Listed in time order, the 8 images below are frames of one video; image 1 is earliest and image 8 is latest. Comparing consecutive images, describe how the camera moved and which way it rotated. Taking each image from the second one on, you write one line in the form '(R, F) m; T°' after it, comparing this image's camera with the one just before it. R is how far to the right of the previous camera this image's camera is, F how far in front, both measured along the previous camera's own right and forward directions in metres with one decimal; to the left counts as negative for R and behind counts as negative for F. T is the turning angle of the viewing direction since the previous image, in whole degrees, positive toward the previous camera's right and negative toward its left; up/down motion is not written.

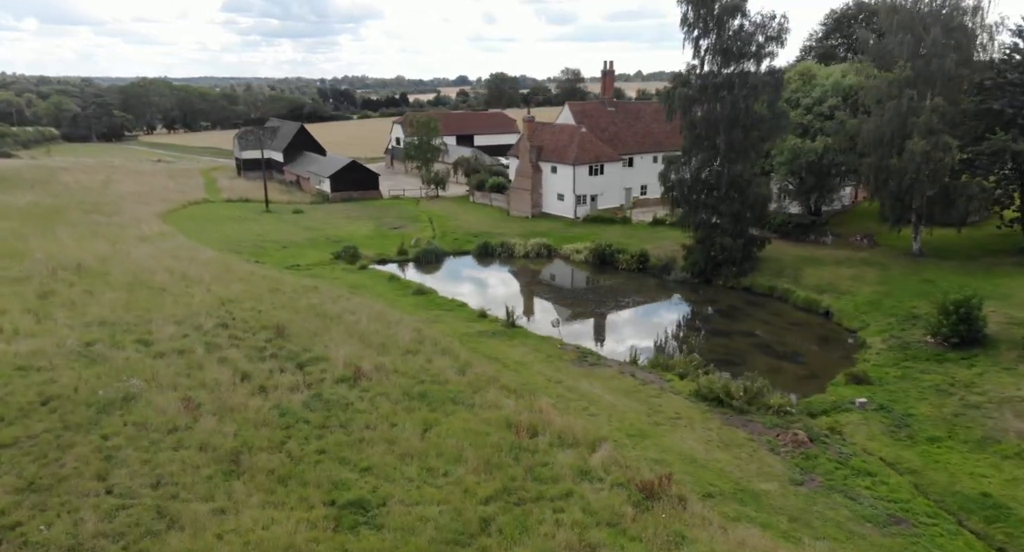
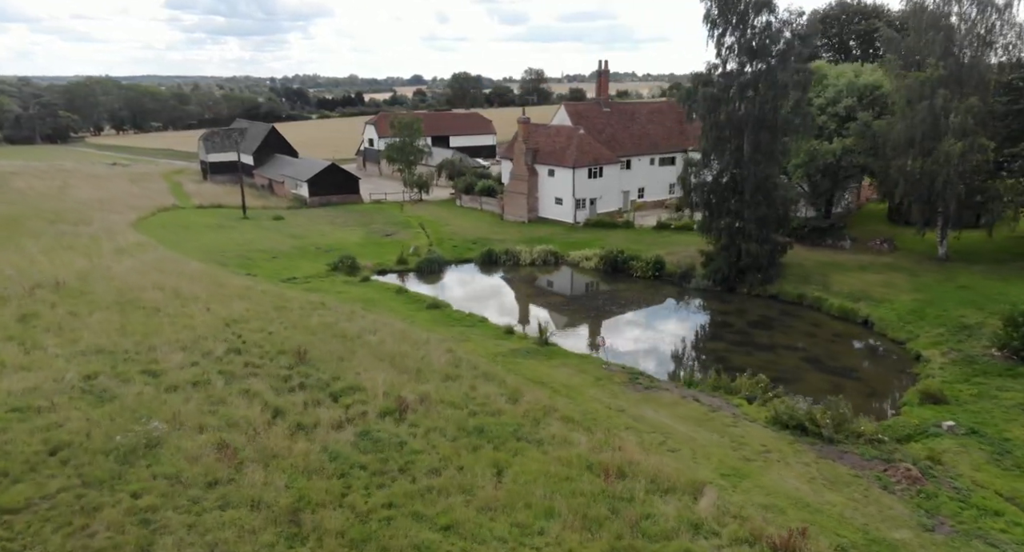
(-2.2, +1.7) m; +3°
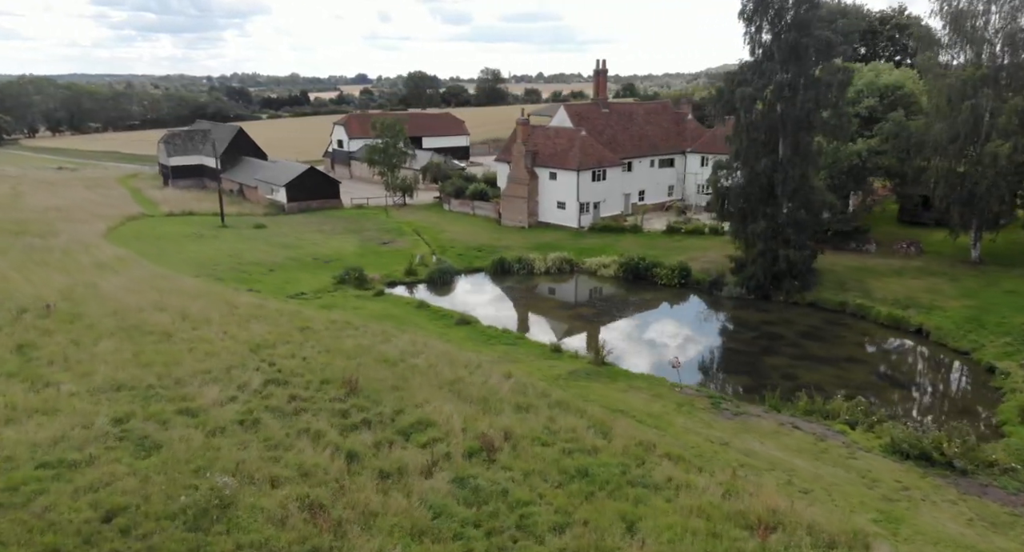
(-2.9, +1.8) m; +3°
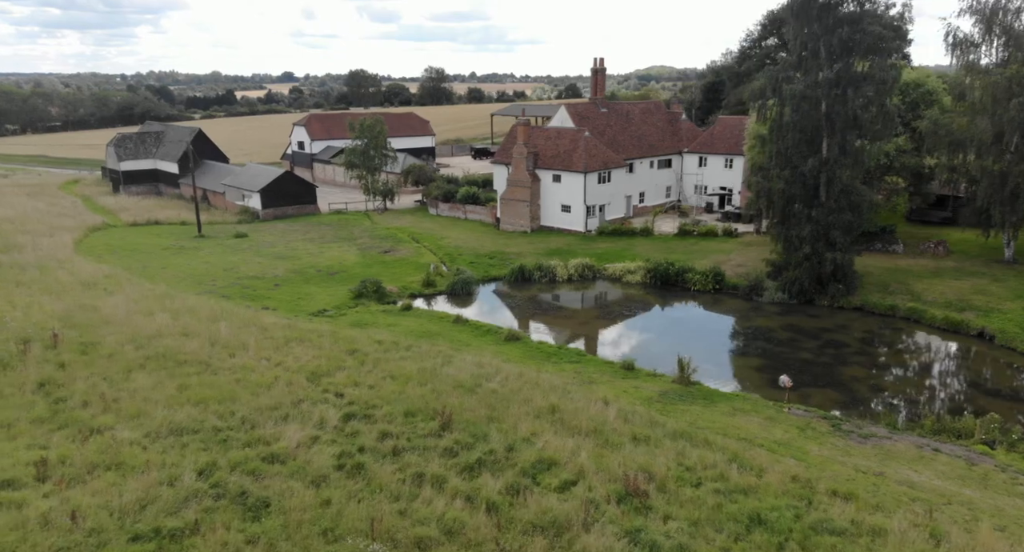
(-3.7, +1.7) m; +4°
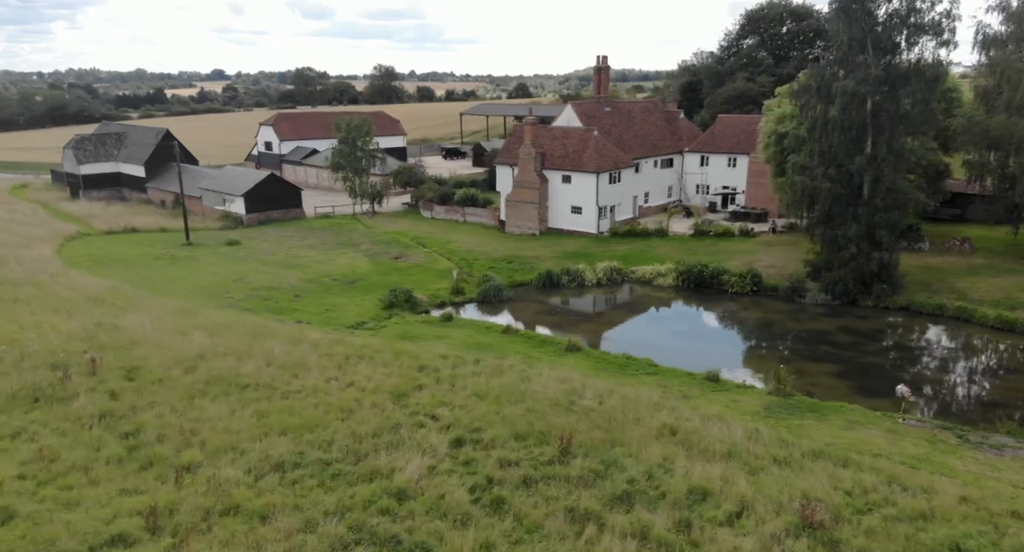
(-3.6, +1.3) m; +4°
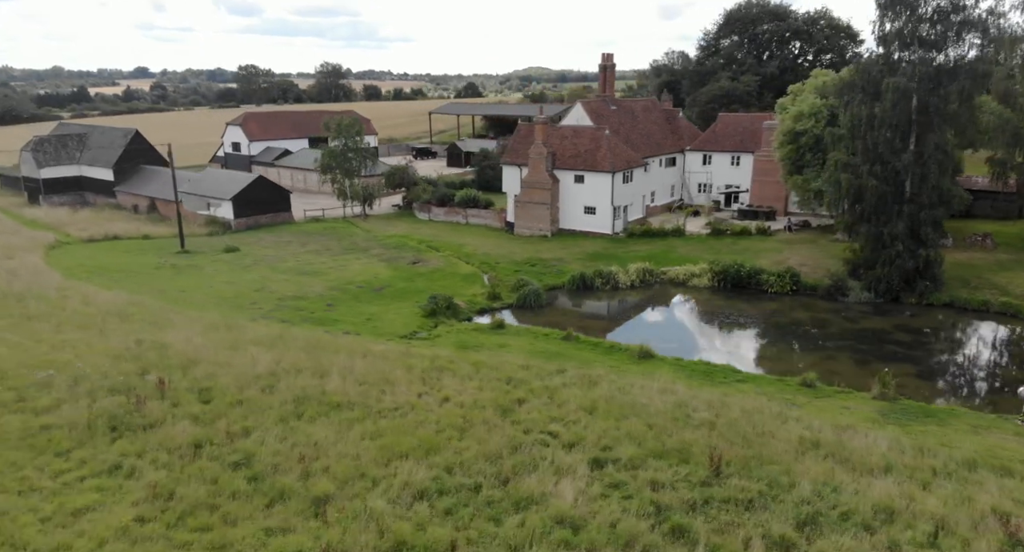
(-3.8, +1.0) m; +4°
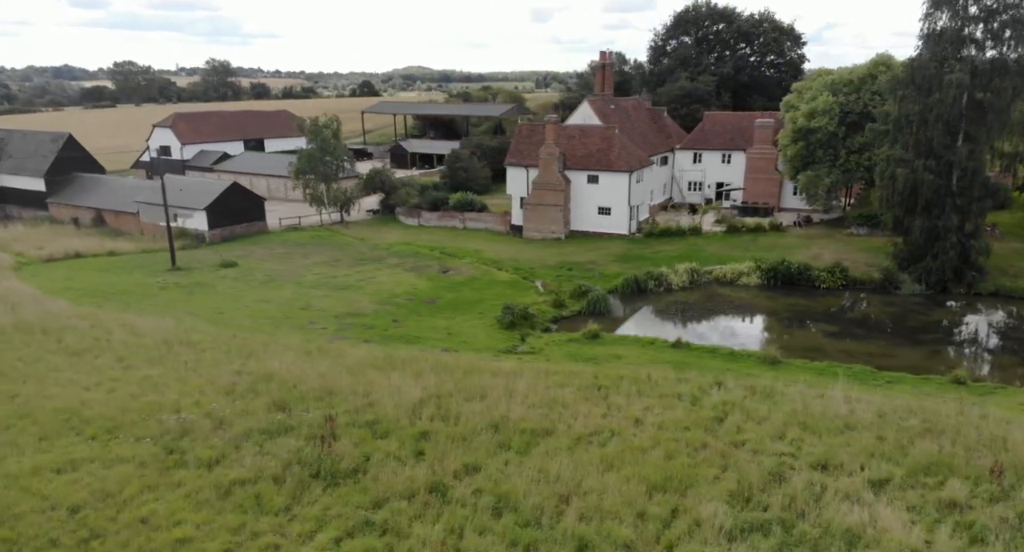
(-6.8, +1.7) m; +8°
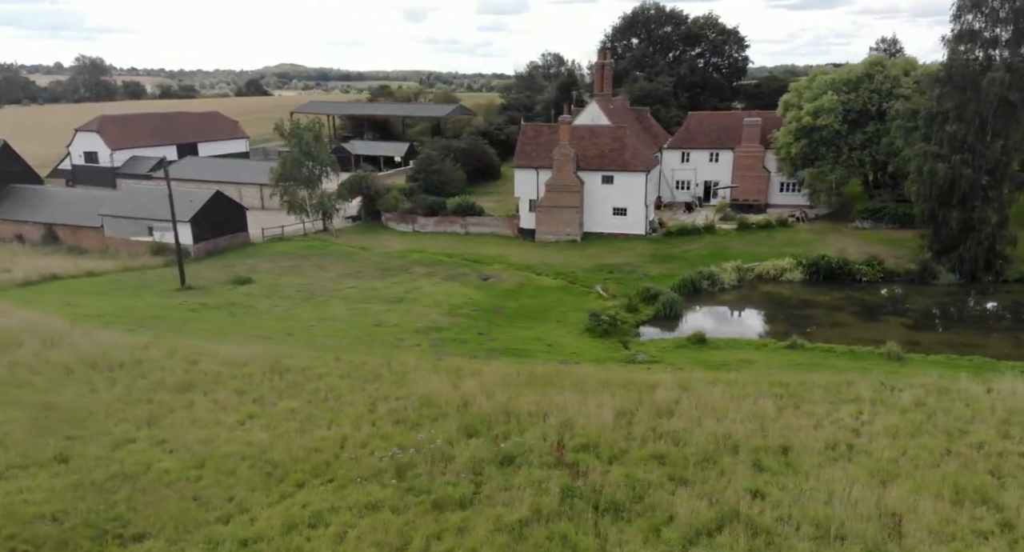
(-7.1, +1.3) m; +8°
